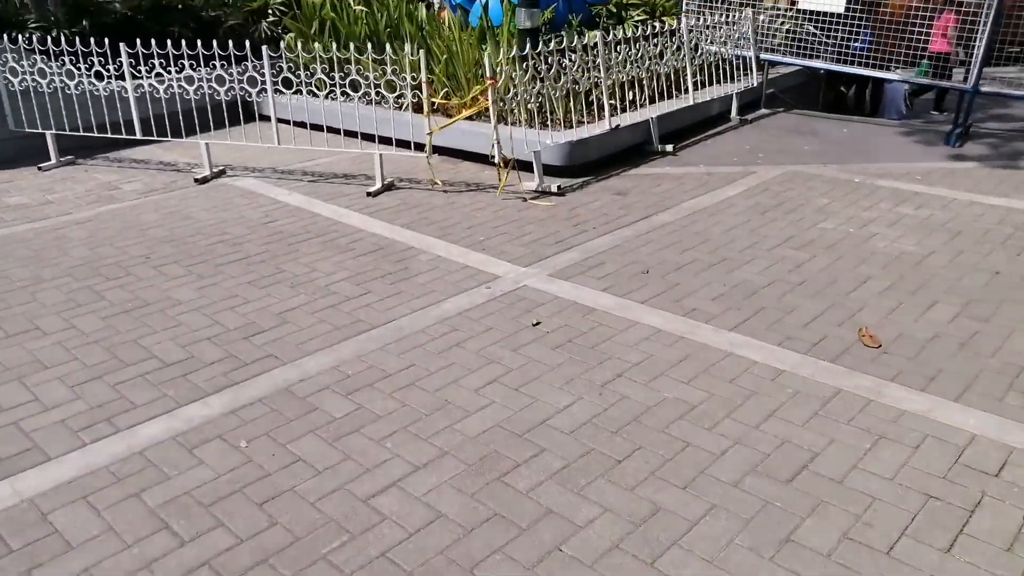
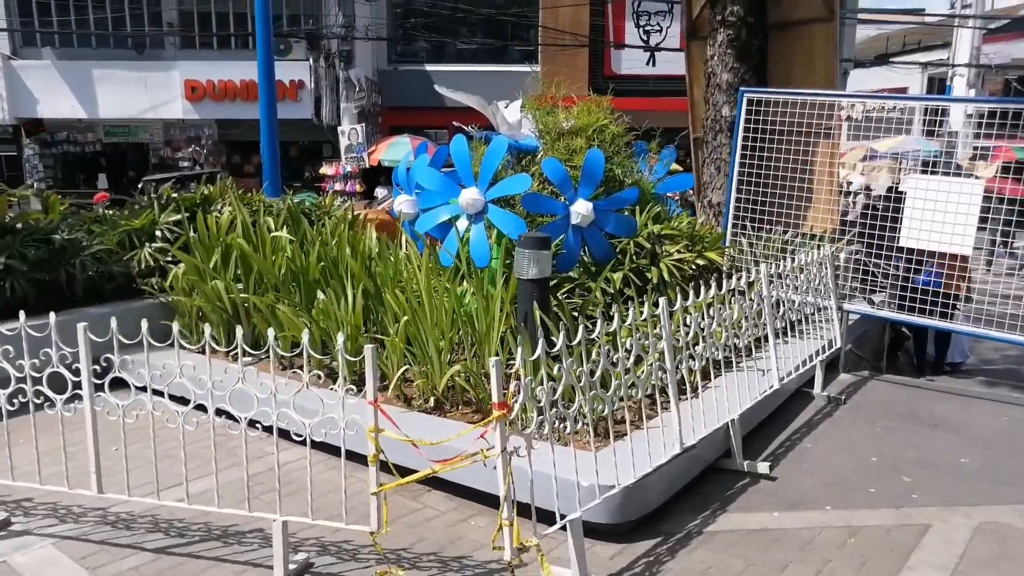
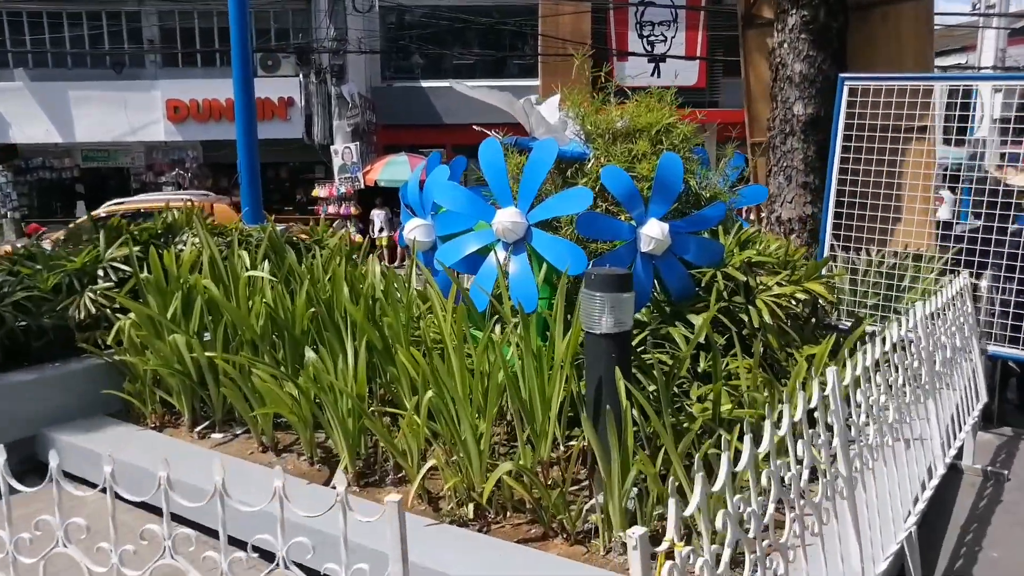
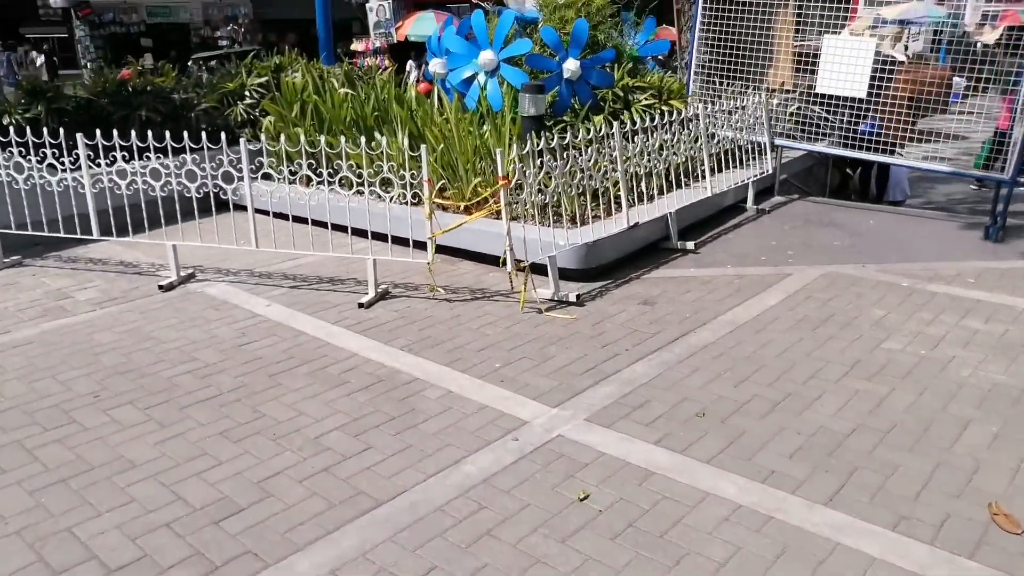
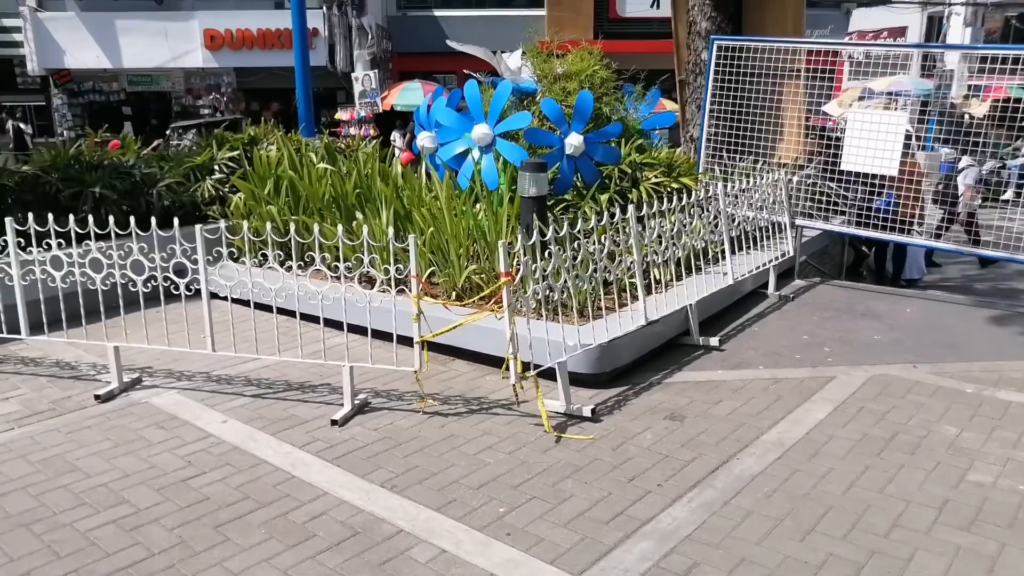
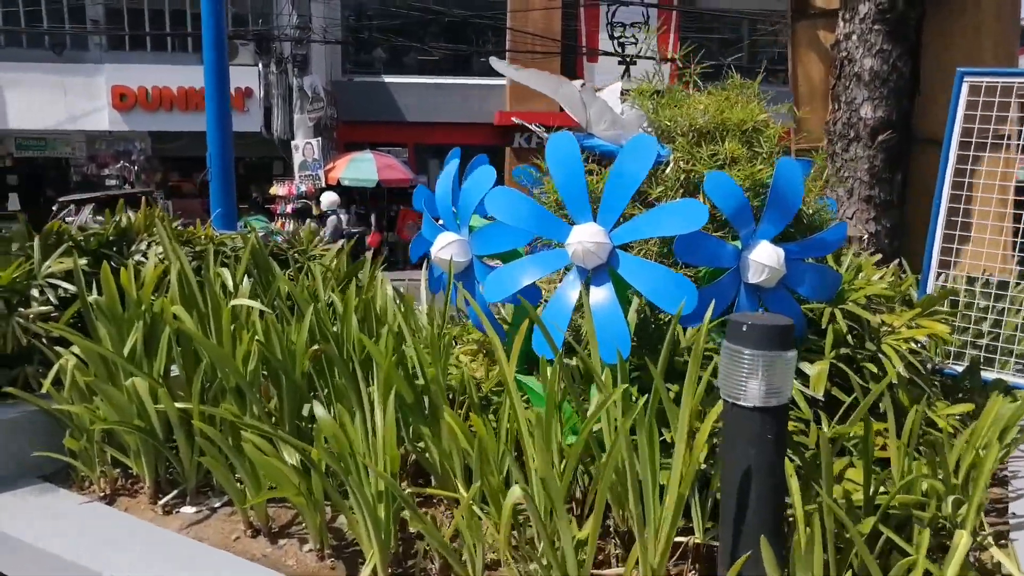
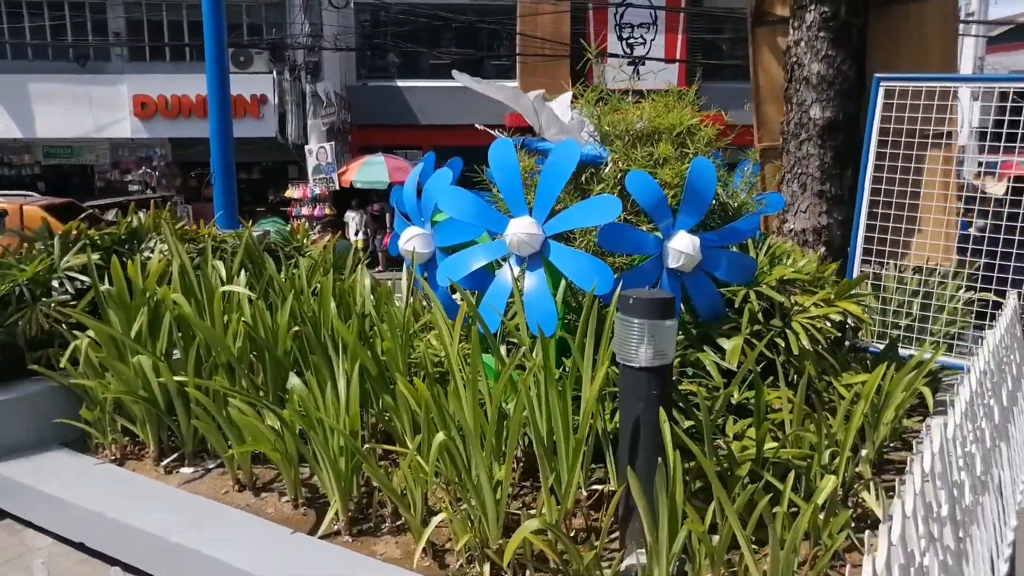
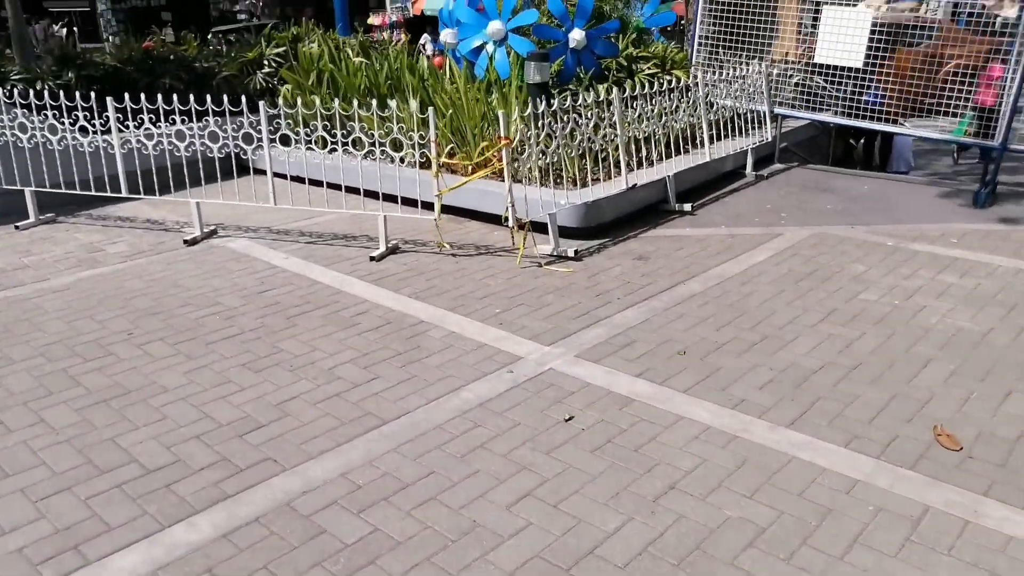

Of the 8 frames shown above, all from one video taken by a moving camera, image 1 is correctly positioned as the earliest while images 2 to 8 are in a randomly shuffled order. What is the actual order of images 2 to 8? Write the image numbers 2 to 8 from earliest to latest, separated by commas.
8, 4, 5, 2, 3, 7, 6
